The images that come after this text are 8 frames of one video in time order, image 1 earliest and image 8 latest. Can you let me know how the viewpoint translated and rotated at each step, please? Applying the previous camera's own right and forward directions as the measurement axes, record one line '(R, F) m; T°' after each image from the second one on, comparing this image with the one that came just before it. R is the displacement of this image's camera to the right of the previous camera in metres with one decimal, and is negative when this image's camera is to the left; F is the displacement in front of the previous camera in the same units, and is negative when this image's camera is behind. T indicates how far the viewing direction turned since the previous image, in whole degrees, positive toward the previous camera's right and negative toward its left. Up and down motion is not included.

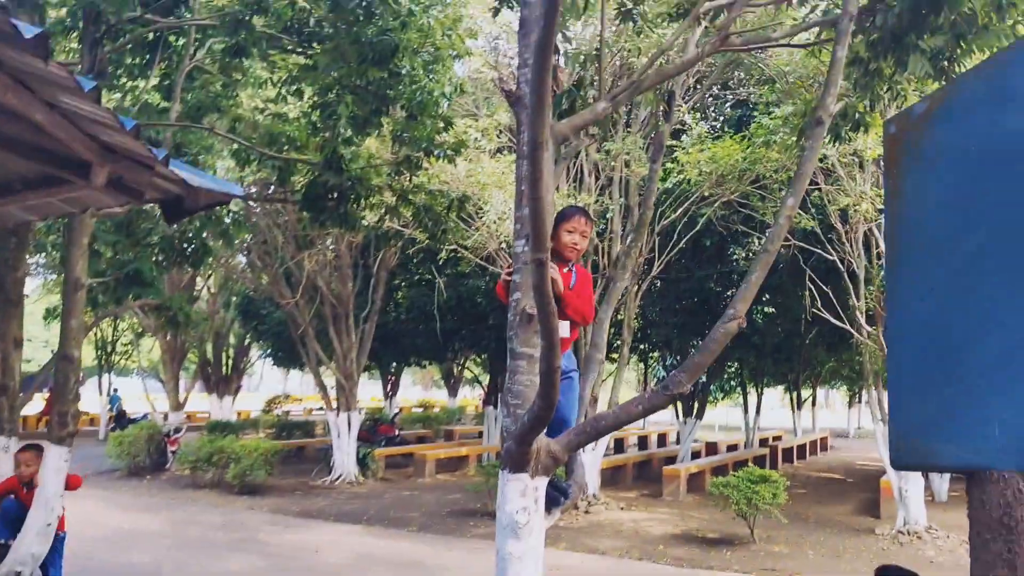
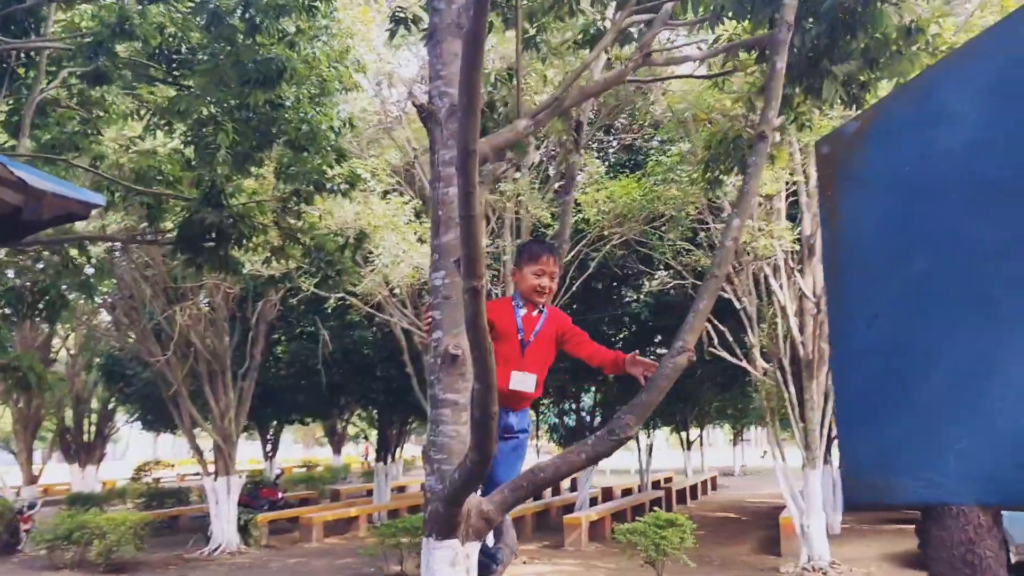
(-0.1, +0.4) m; +8°
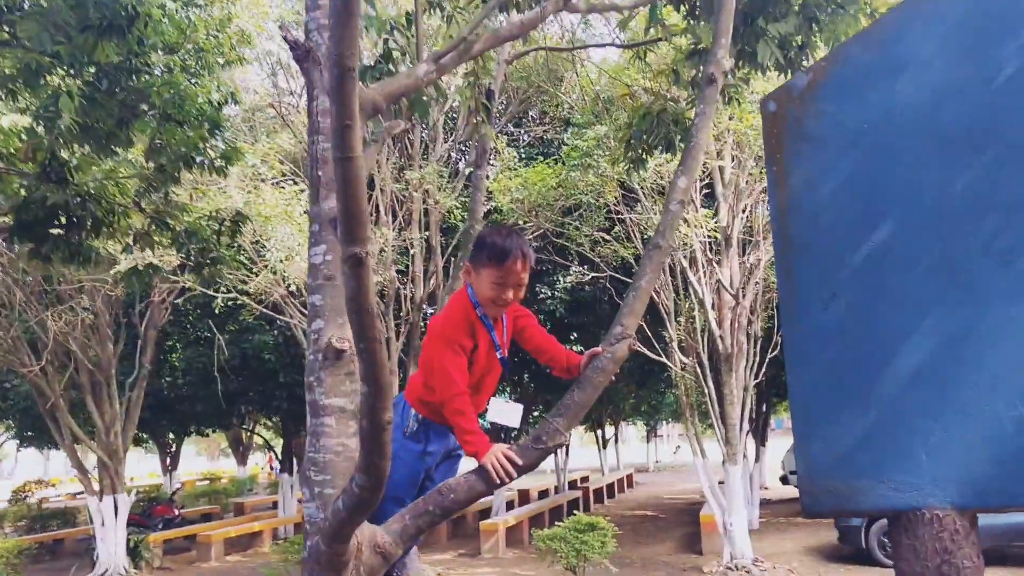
(0.0, +0.6) m; +6°
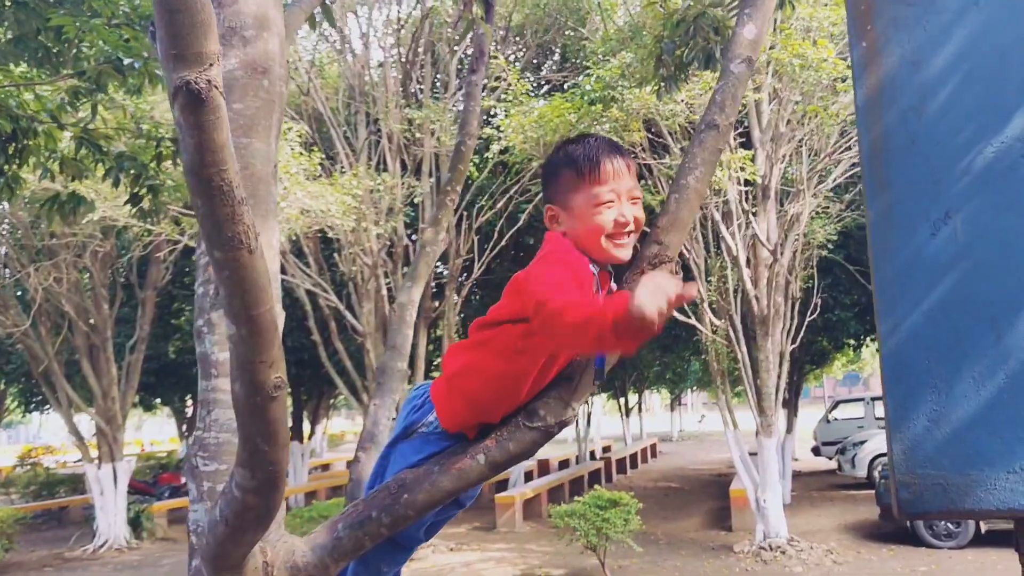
(+0.1, +0.8) m; -1°
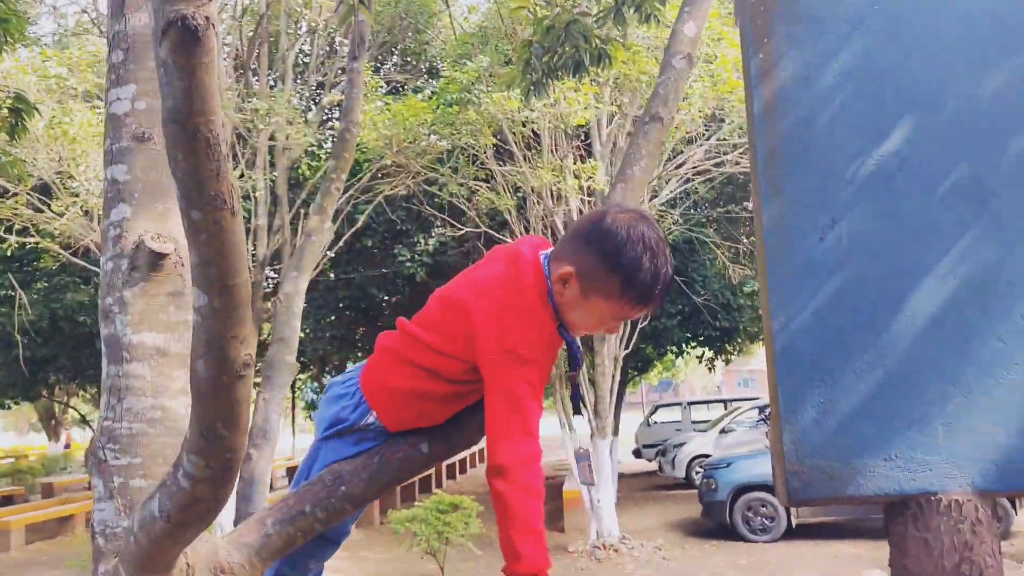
(-0.2, +0.1) m; +12°
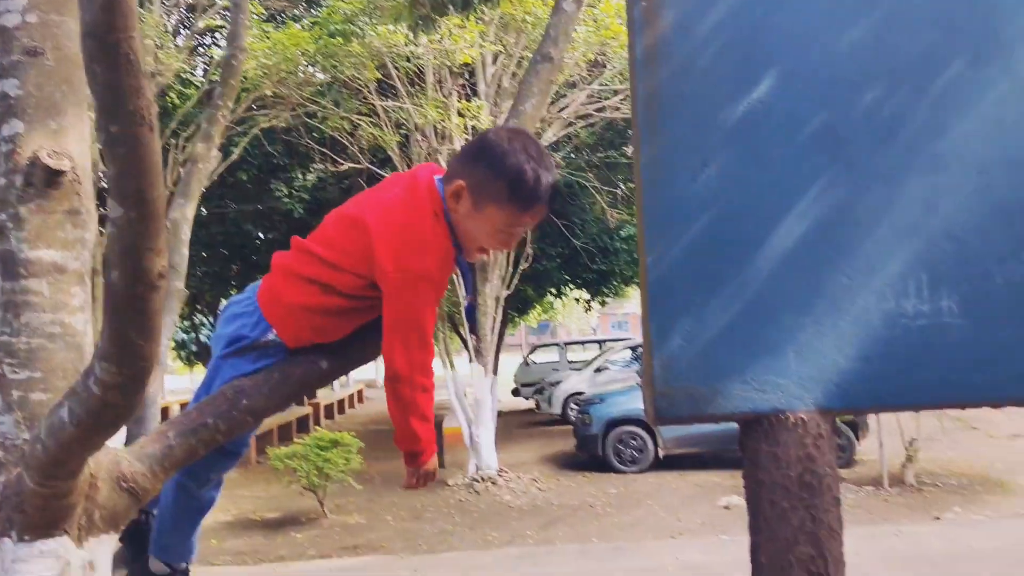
(0.0, -0.1) m; +8°
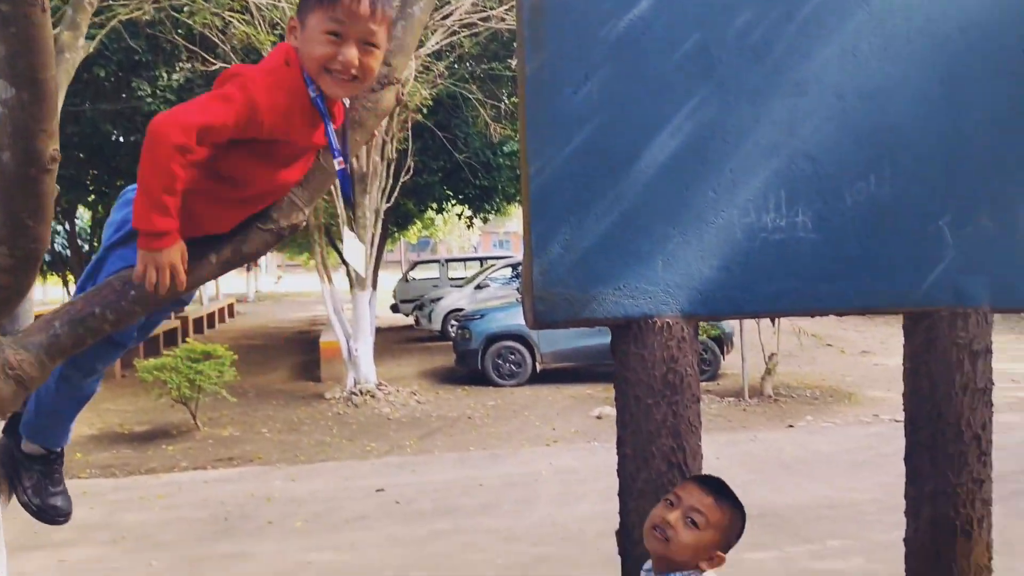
(0.0, -0.1) m; +8°
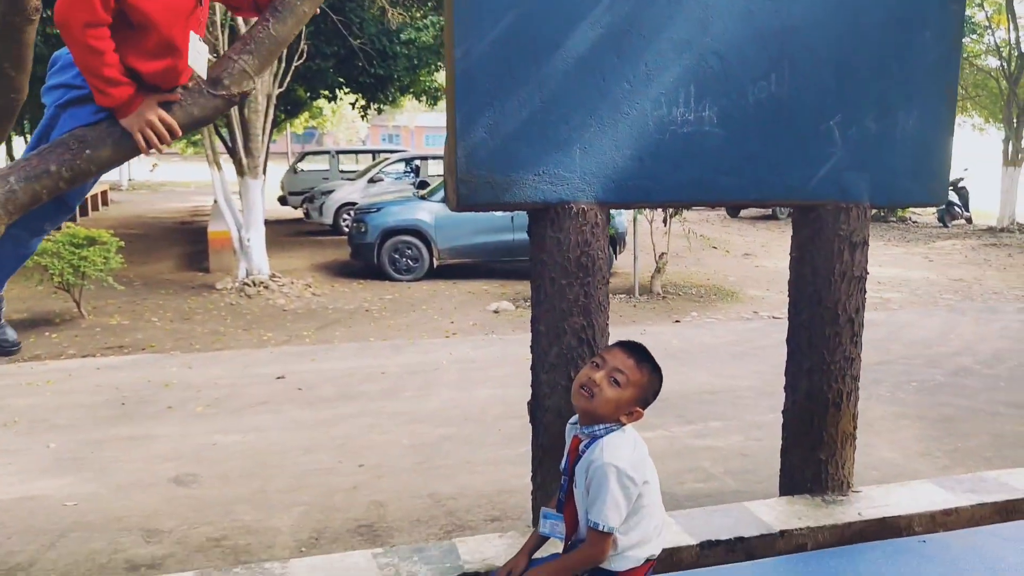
(-0.1, -0.1) m; +7°
